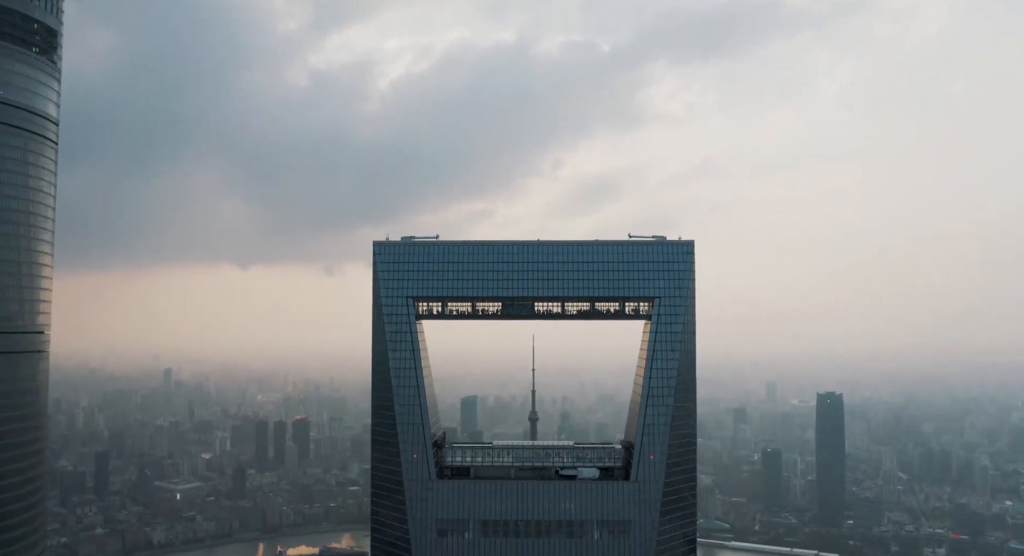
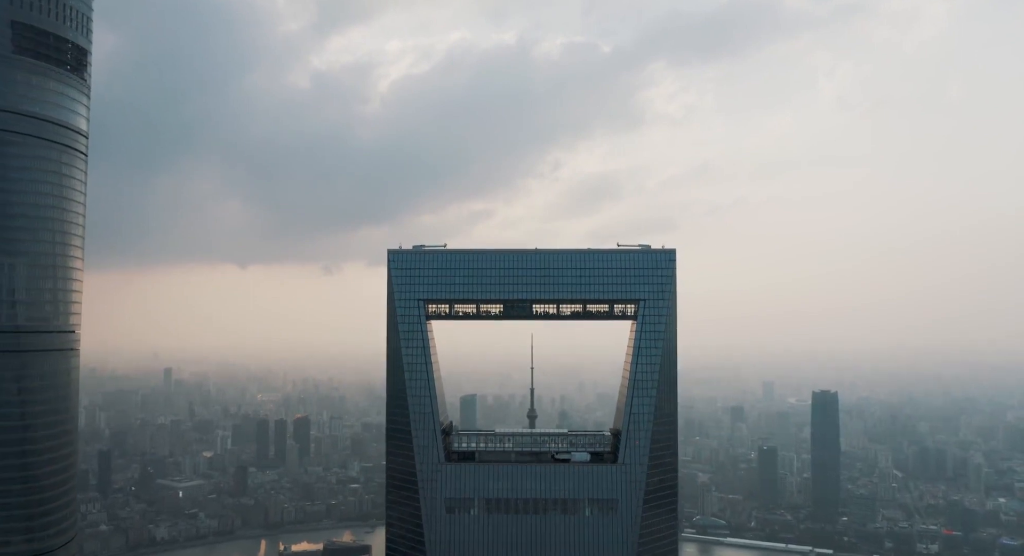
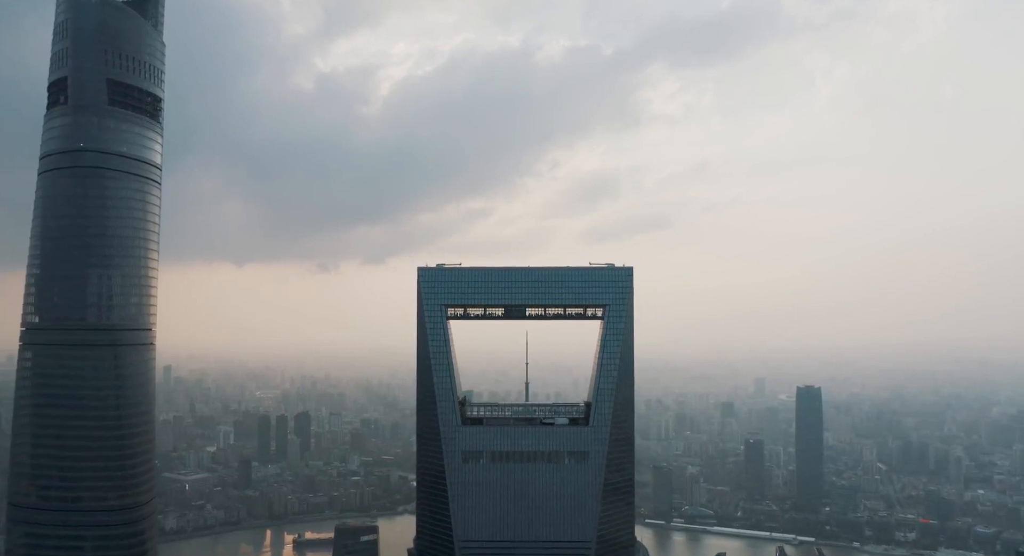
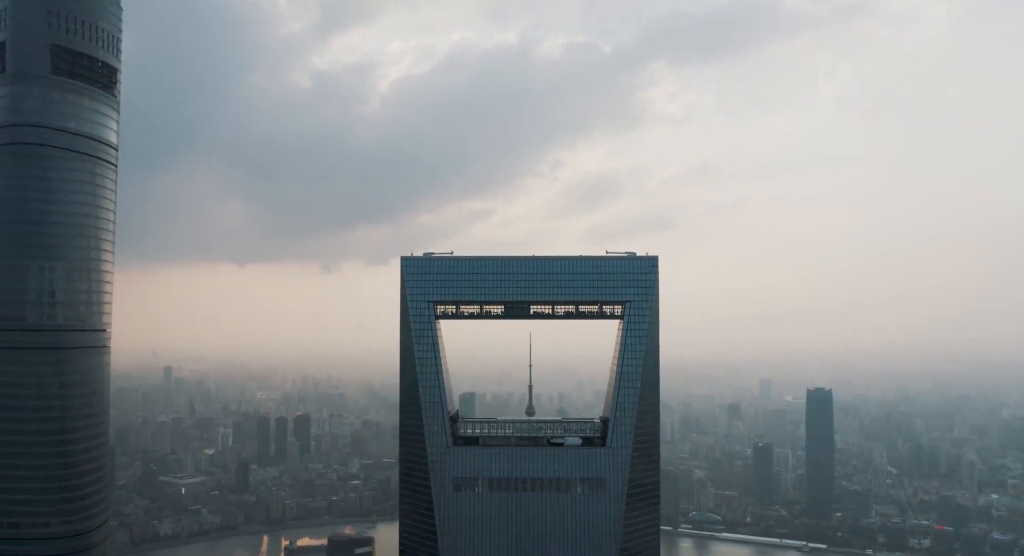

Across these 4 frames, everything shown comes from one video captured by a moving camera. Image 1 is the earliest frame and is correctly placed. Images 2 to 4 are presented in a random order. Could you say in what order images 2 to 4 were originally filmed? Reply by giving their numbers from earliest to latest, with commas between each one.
2, 4, 3
